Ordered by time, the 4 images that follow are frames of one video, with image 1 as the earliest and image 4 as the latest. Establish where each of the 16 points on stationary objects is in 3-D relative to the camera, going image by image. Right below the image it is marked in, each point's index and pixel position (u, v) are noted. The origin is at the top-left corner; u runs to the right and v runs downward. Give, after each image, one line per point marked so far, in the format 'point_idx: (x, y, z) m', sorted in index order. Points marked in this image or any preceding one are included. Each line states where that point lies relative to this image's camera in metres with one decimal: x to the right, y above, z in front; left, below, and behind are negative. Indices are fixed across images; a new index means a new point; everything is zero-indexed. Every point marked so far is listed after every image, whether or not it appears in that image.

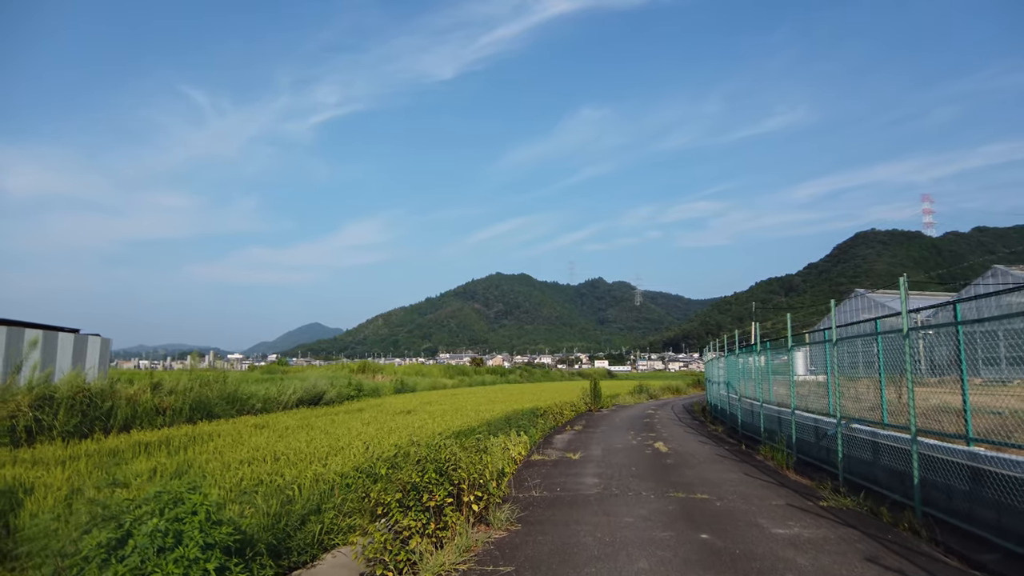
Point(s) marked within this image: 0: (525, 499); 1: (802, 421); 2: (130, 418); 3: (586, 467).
0: (+0.1, -2.1, +6.0) m
1: (+4.7, -2.1, +9.7) m
2: (-6.9, -2.3, +11.2) m
3: (+0.9, -2.2, +7.5) m
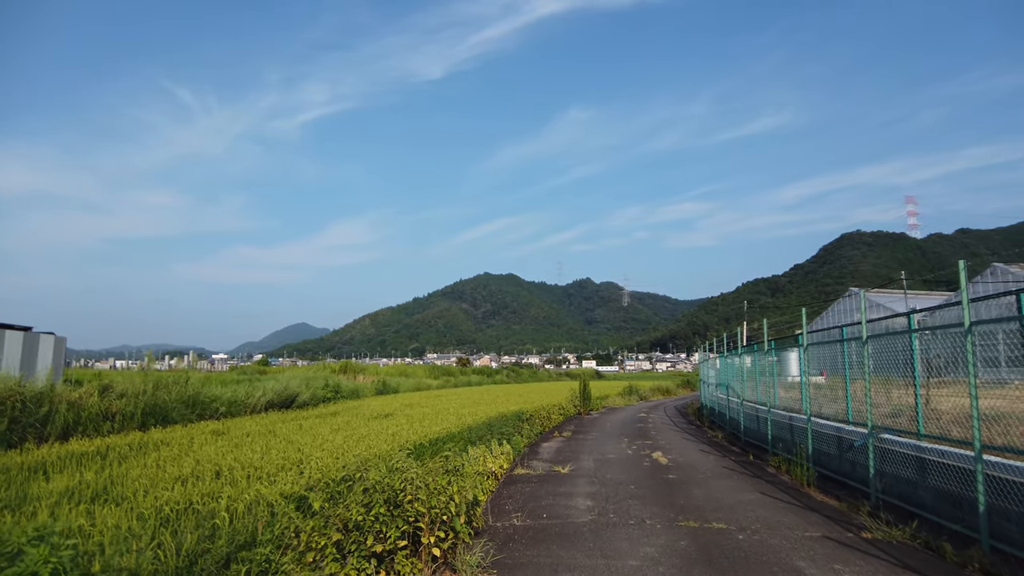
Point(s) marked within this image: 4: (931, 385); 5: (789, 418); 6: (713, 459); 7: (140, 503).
0: (-0.1, -2.0, +5.0) m
1: (+4.4, -2.1, +8.9) m
2: (-7.1, -2.2, +10.1) m
3: (+0.7, -2.1, +6.5) m
4: (+4.2, -1.0, +6.2) m
5: (+4.6, -2.1, +10.1) m
6: (+2.5, -2.1, +7.8) m
7: (-3.1, -1.8, +5.1) m
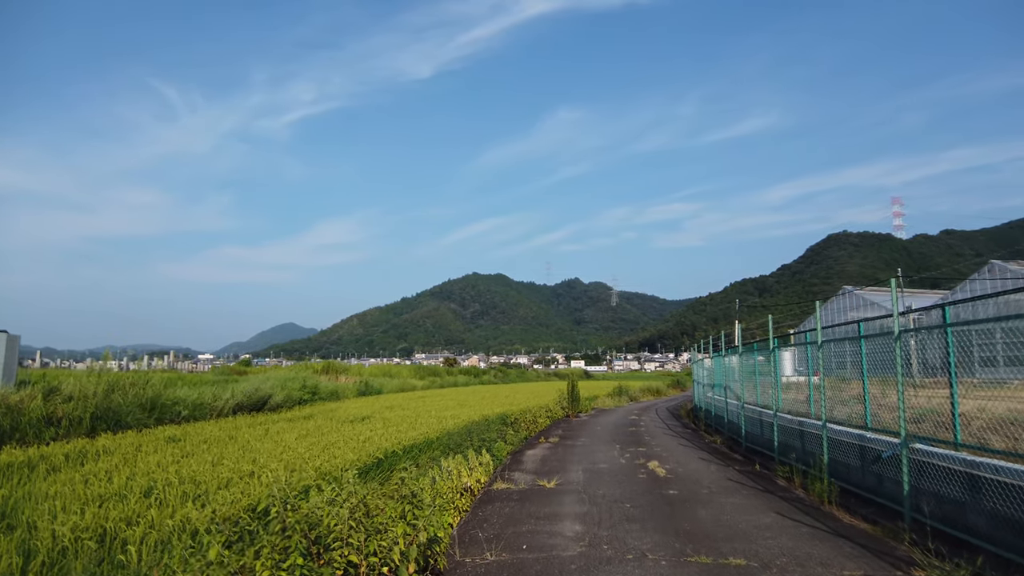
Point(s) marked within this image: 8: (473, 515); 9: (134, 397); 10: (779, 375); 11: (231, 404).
0: (-0.2, -1.9, +4.2) m
1: (+4.2, -2.0, +8.1) m
2: (-7.4, -2.1, +9.2) m
3: (+0.5, -2.0, +5.7) m
4: (+4.0, -0.9, +5.5) m
5: (+4.3, -2.1, +9.4) m
6: (+2.3, -2.0, +7.0) m
7: (-3.3, -1.7, +4.3) m
8: (-0.3, -2.0, +5.6) m
9: (-7.1, -2.0, +11.7) m
10: (+4.6, -1.5, +10.7) m
11: (-6.4, -2.7, +14.3) m
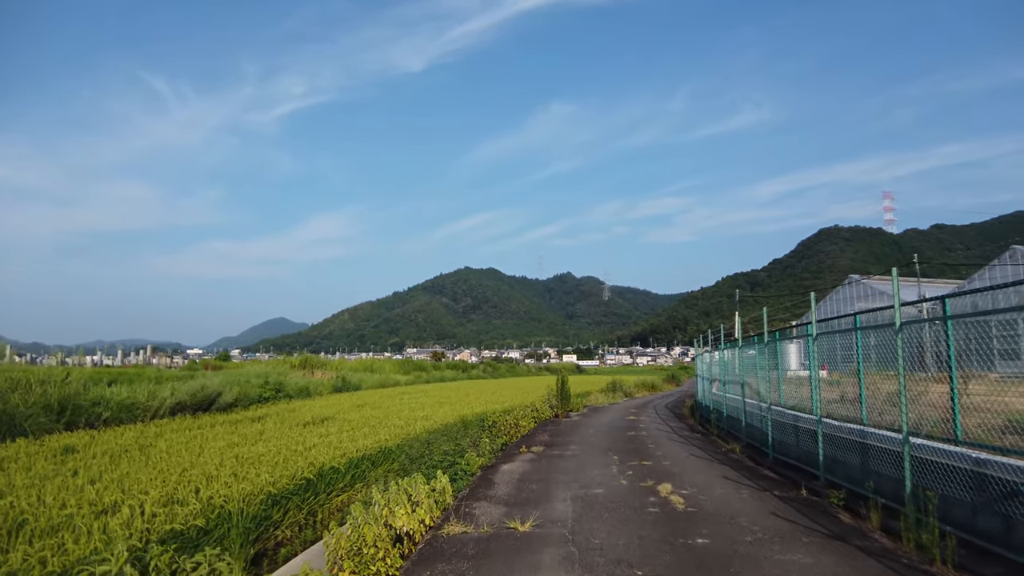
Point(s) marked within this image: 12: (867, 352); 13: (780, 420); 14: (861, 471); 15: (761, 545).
0: (-0.5, -1.6, +2.4) m
1: (+3.9, -1.7, +6.4) m
2: (-7.7, -1.8, +7.3) m
3: (+0.2, -1.7, +4.0) m
4: (+3.7, -0.6, +3.7) m
5: (+4.0, -1.7, +7.7) m
6: (+2.0, -1.7, +5.2) m
7: (-3.5, -1.4, +2.5) m
8: (-0.6, -1.7, +3.8) m
9: (-7.4, -1.7, +9.8) m
10: (+4.3, -1.2, +9.0) m
11: (-6.8, -2.3, +12.4) m
12: (+4.2, -0.8, +7.5) m
13: (+4.3, -2.1, +10.2) m
14: (+3.9, -2.1, +7.6) m
15: (+1.6, -1.6, +4.0) m
